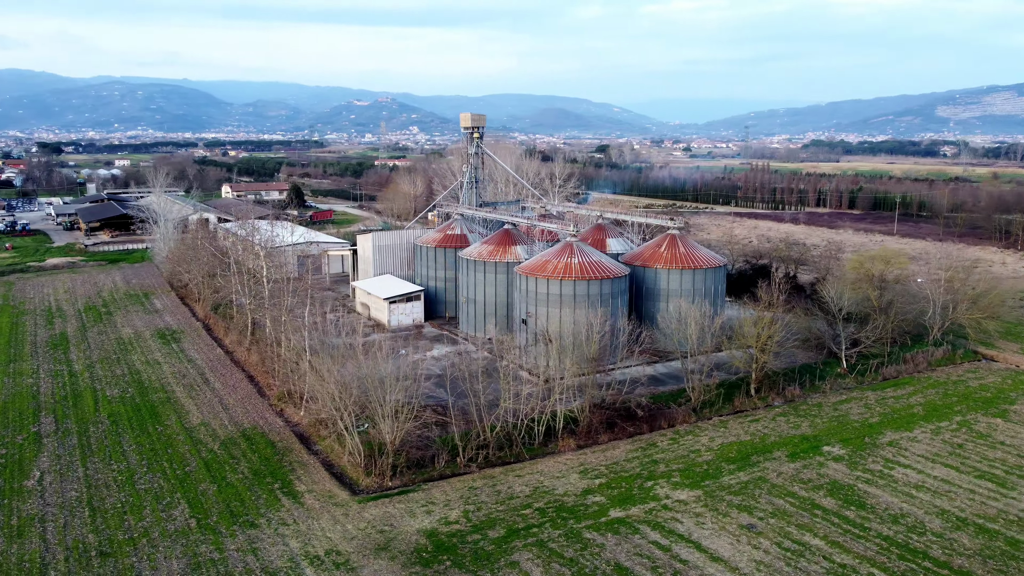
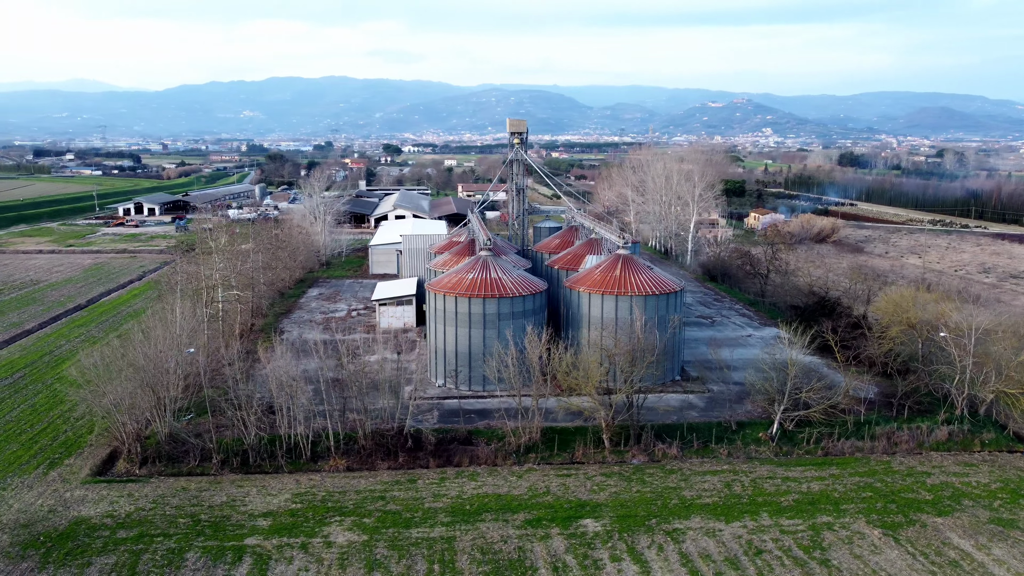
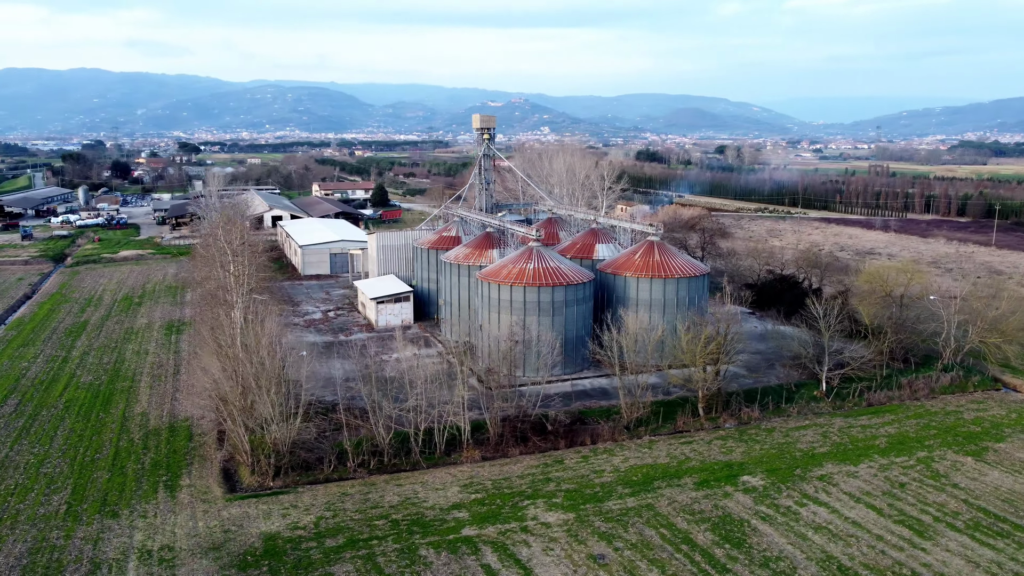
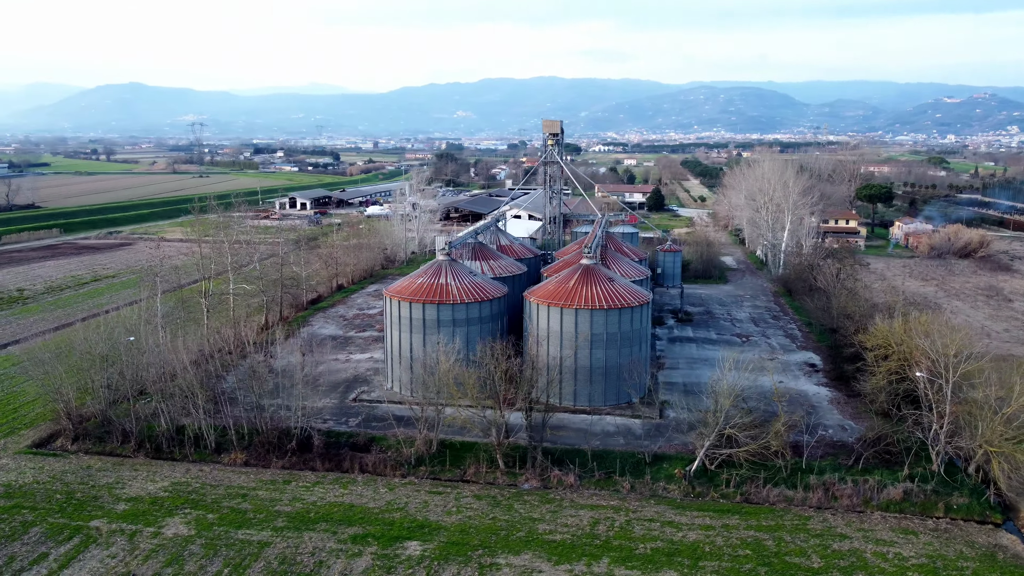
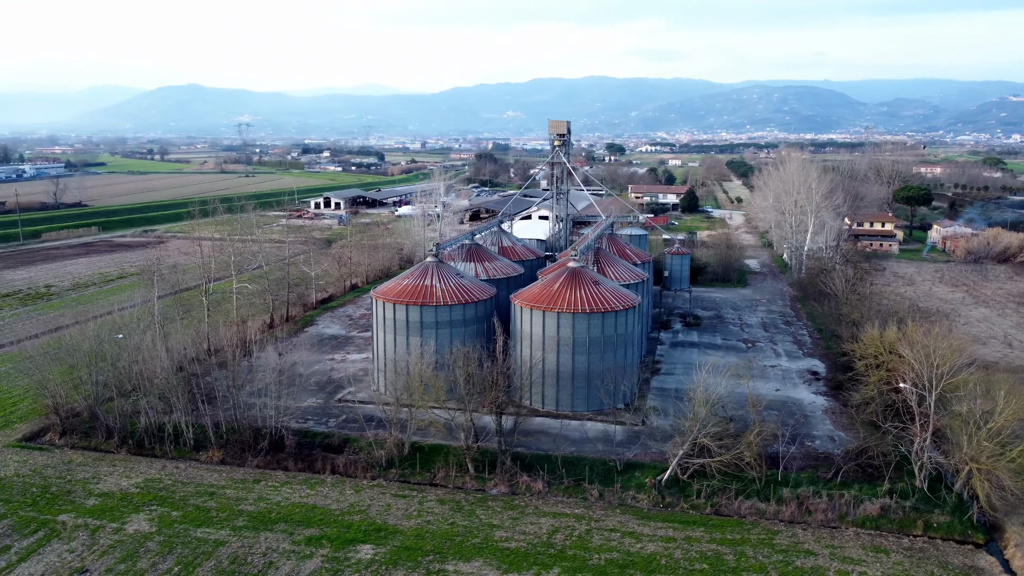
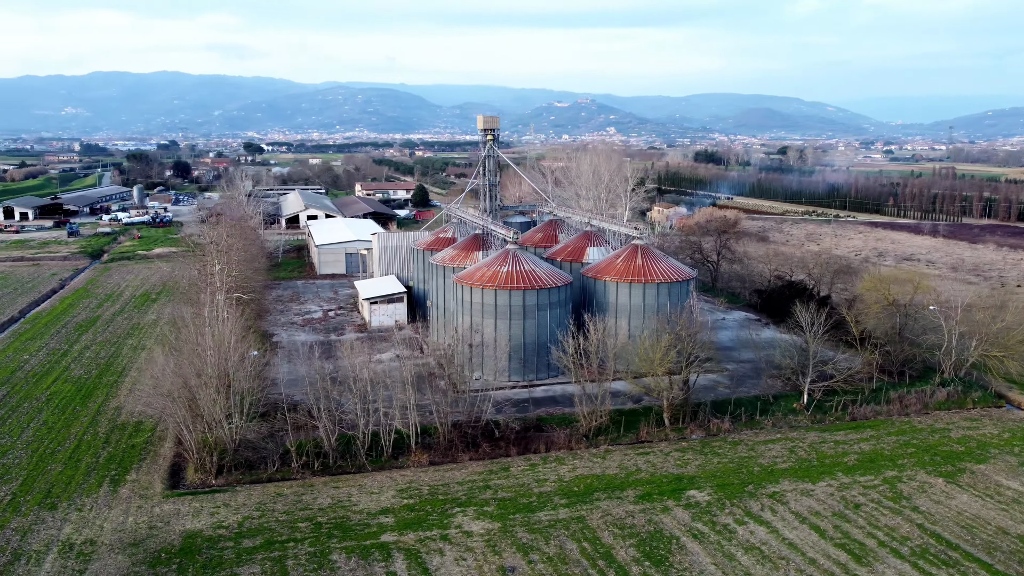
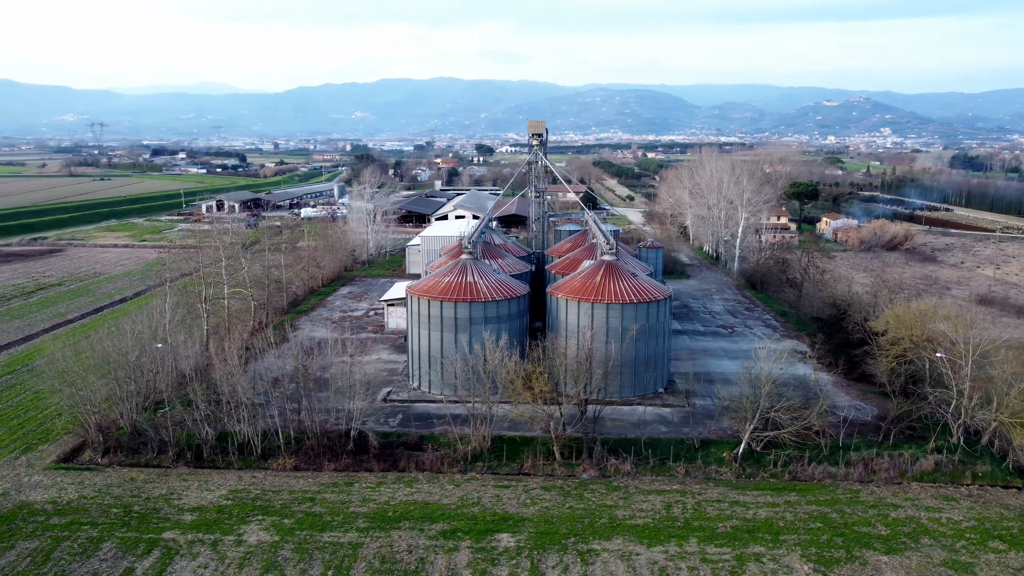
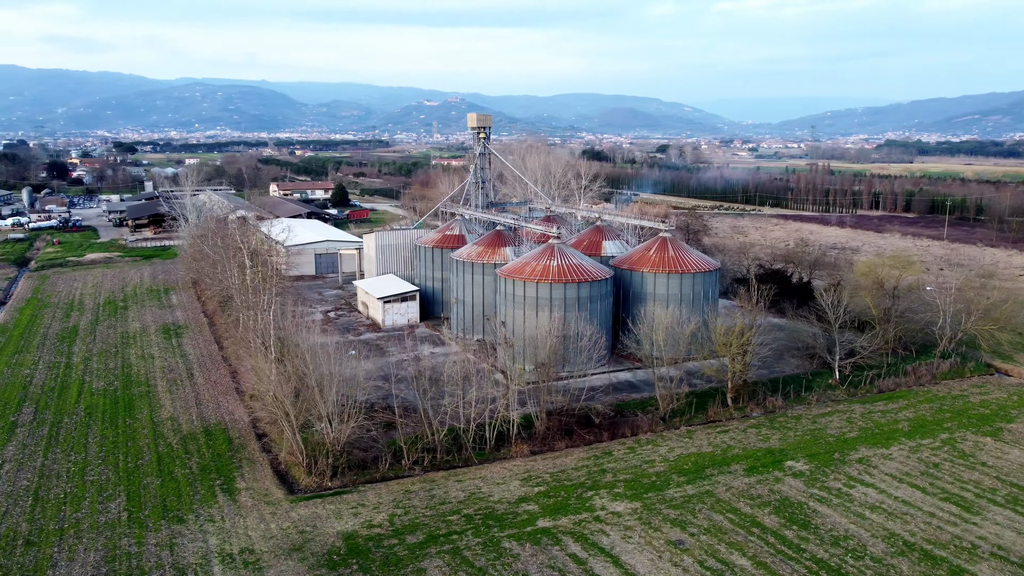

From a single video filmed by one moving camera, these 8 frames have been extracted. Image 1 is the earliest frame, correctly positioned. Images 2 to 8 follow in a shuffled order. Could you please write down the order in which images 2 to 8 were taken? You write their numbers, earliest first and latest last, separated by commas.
8, 3, 6, 2, 7, 4, 5
